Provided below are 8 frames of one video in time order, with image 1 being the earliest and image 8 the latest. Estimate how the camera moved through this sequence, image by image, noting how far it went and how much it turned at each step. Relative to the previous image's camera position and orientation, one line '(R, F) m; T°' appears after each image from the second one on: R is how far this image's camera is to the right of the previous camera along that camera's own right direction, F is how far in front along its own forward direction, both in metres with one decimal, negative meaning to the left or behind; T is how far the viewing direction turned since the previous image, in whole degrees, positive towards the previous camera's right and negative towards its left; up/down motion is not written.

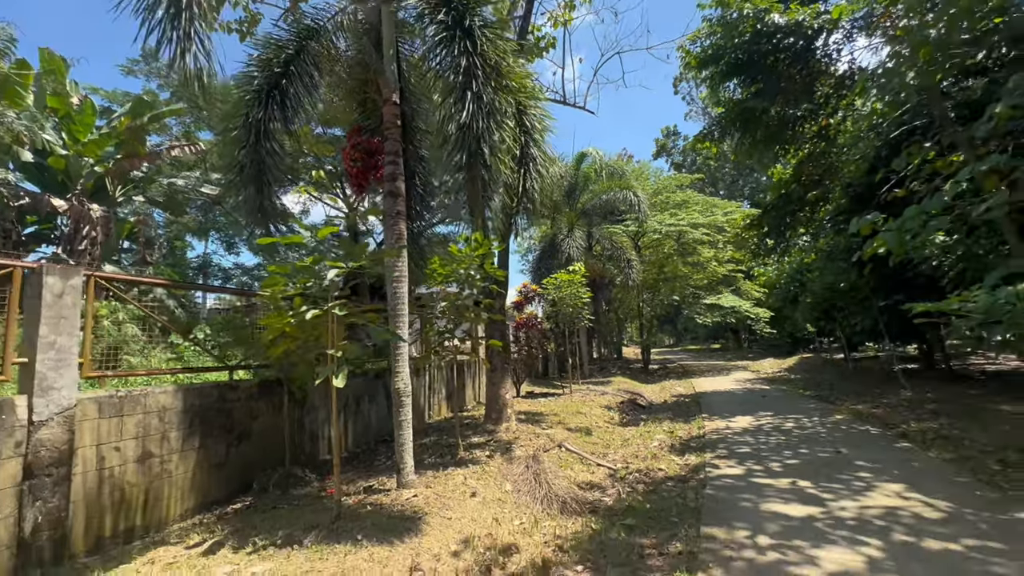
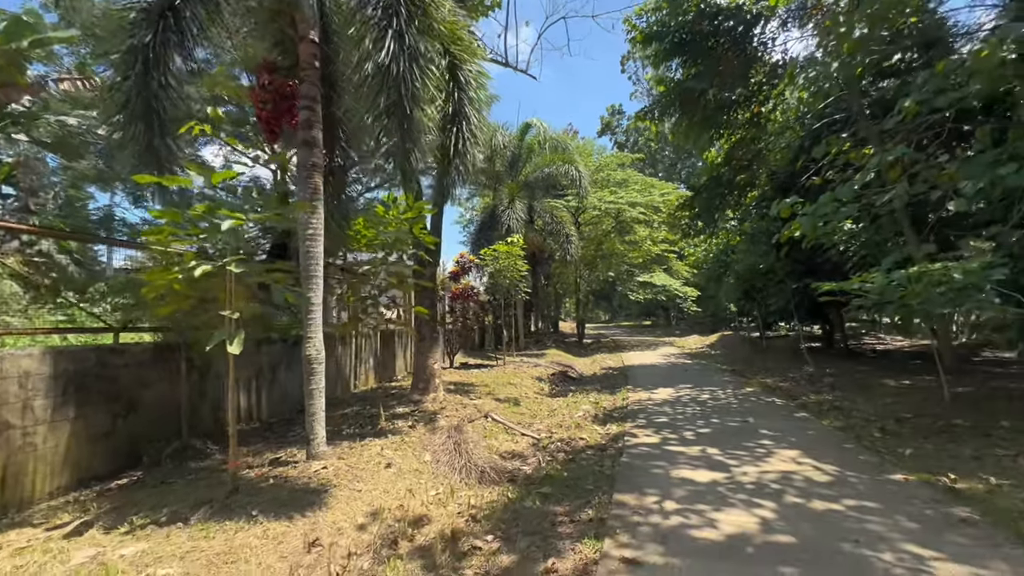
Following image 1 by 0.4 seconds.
(+0.2, +0.2) m; +7°
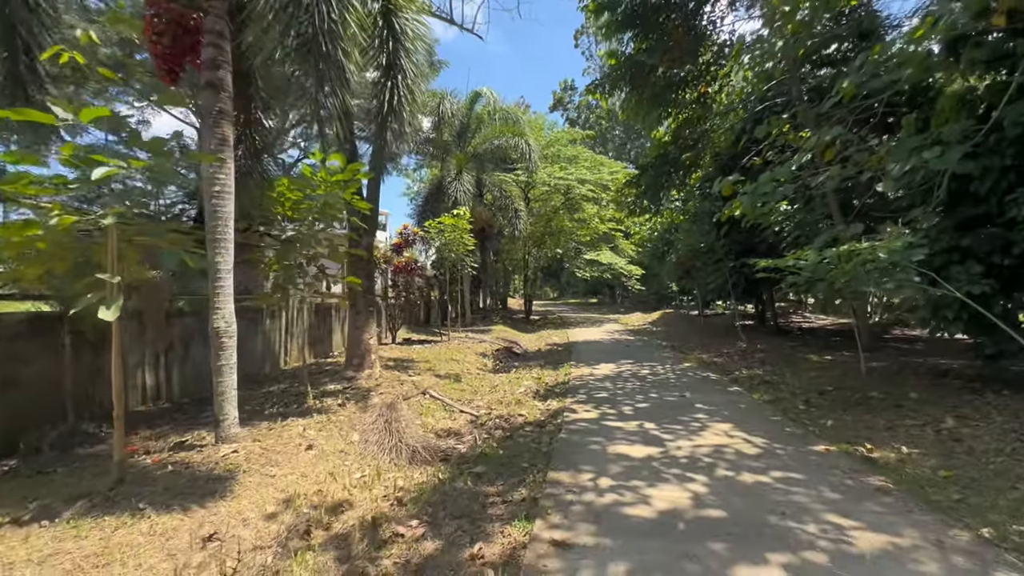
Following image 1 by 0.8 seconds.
(+0.1, +0.3) m; +6°
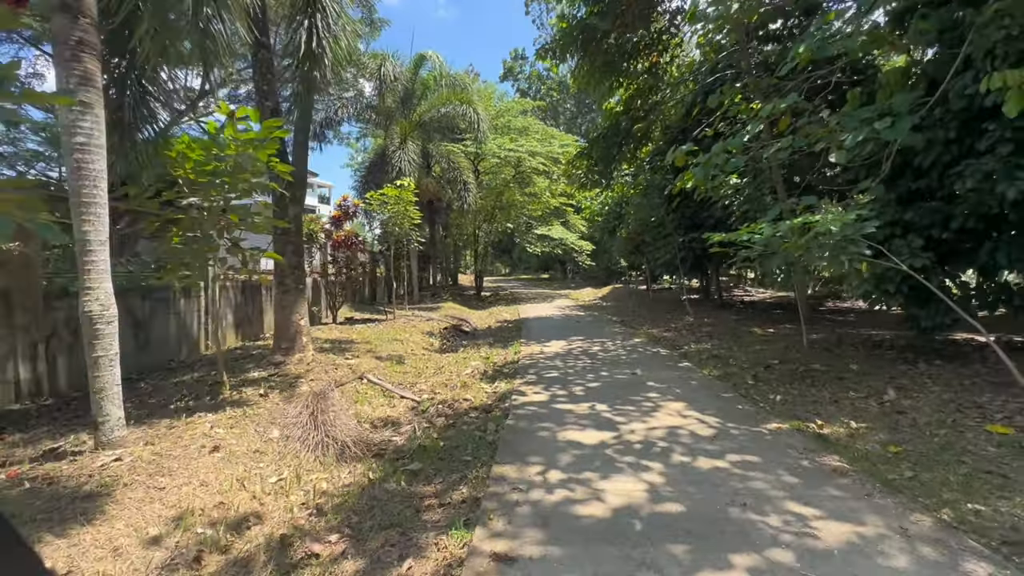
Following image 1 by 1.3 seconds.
(+0.1, +0.5) m; +6°
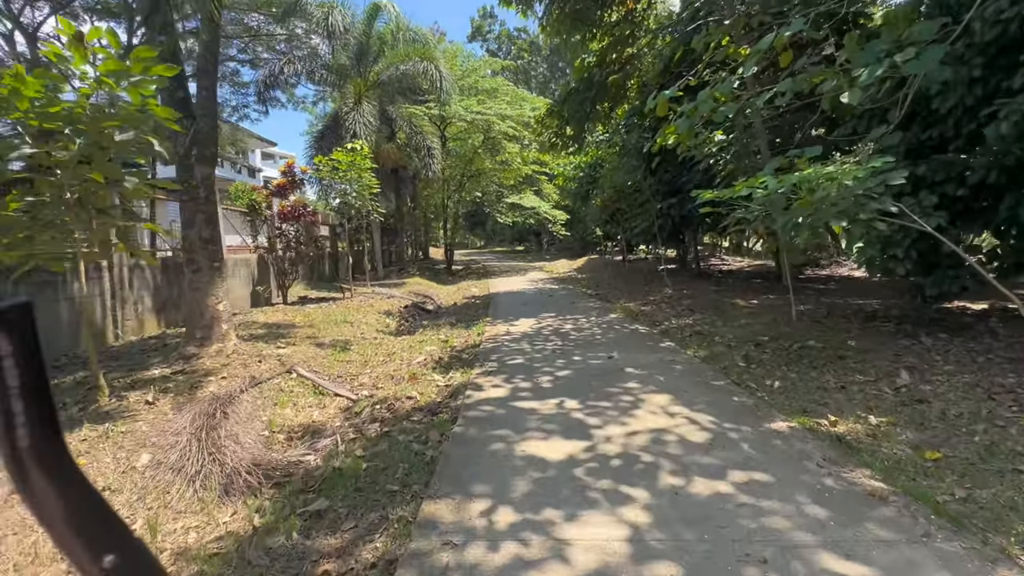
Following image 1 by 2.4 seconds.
(+0.3, +1.0) m; +3°
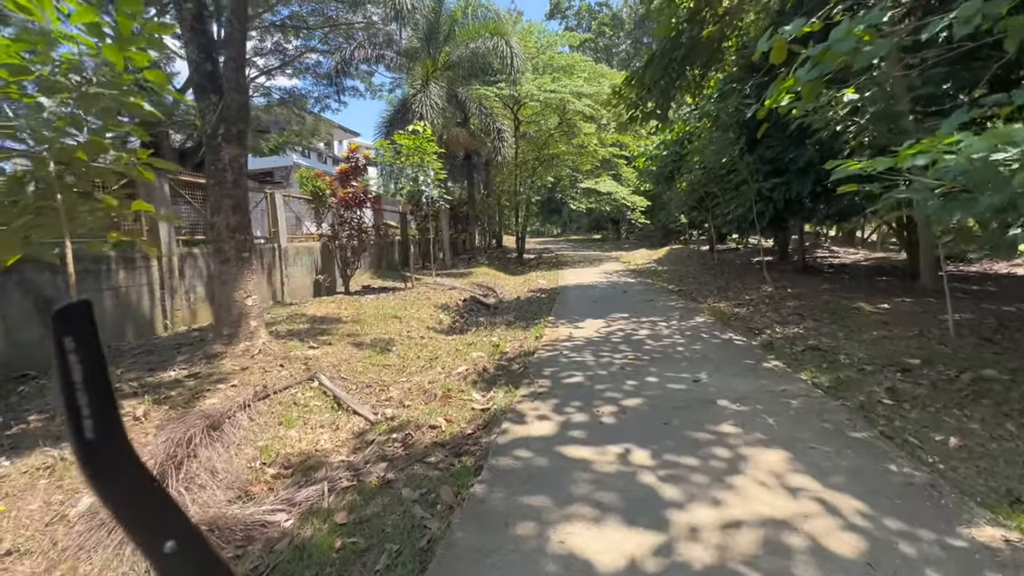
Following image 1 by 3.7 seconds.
(+0.2, +1.1) m; -9°
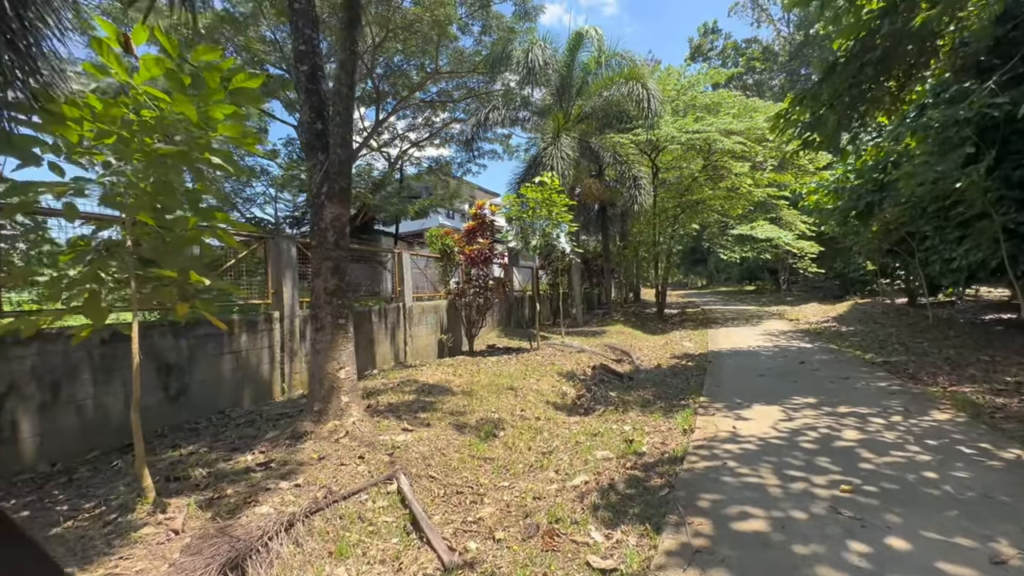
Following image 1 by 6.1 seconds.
(0.0, +1.2) m; -17°
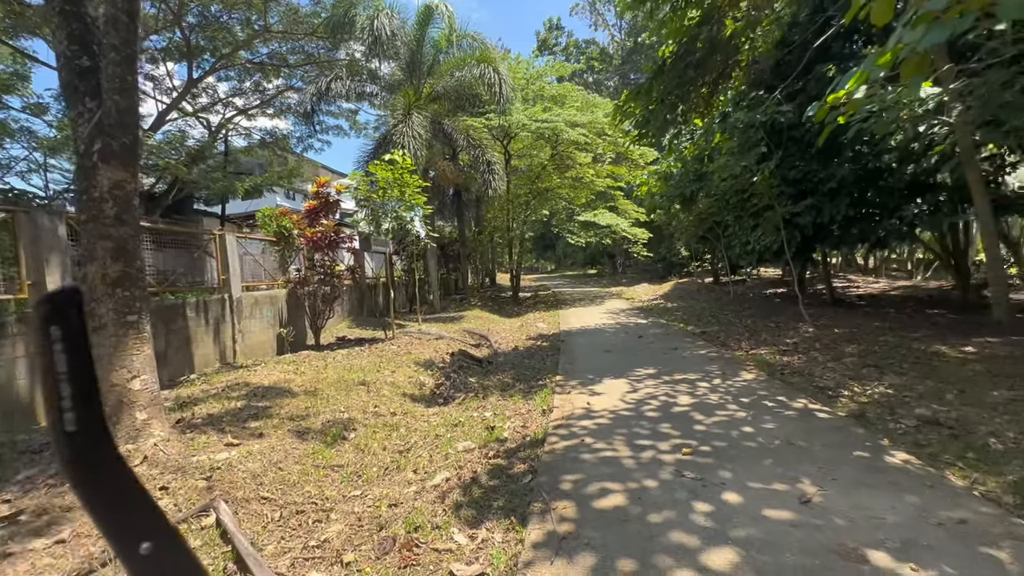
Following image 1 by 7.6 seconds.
(0.0, +0.3) m; +17°
